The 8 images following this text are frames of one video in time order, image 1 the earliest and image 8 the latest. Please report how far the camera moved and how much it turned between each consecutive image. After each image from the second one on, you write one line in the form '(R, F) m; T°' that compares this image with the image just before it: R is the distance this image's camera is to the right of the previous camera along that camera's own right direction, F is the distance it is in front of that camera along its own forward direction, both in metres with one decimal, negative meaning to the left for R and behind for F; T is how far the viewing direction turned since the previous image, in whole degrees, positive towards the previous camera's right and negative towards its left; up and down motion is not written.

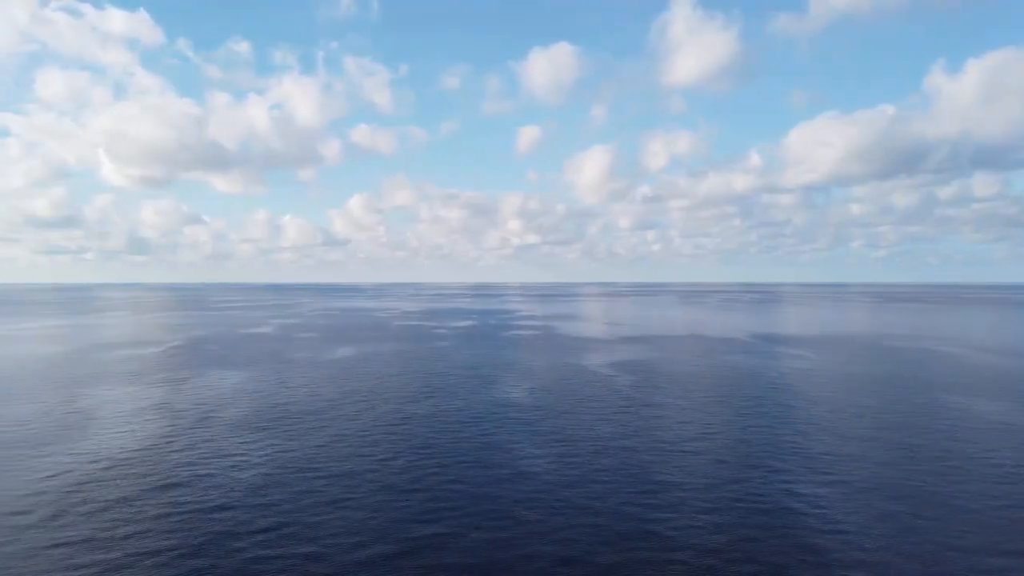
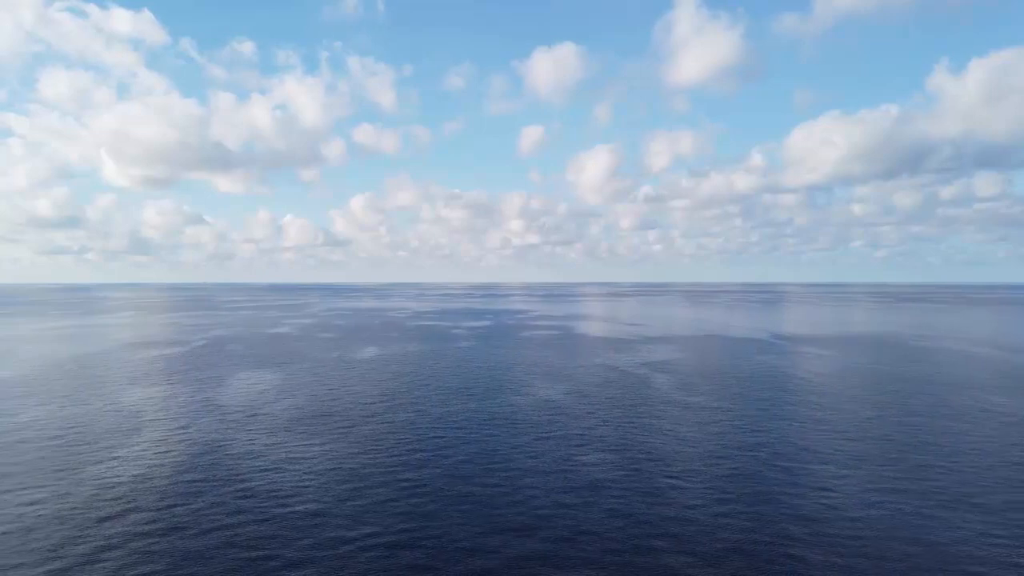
(-4.2, +0.1) m; 0°
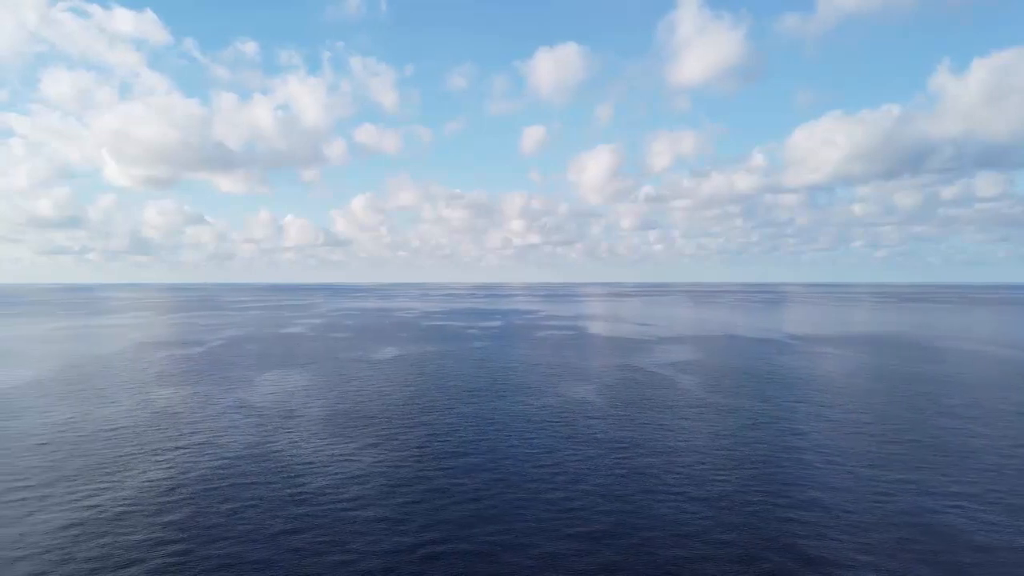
(-3.2, -0.1) m; 0°
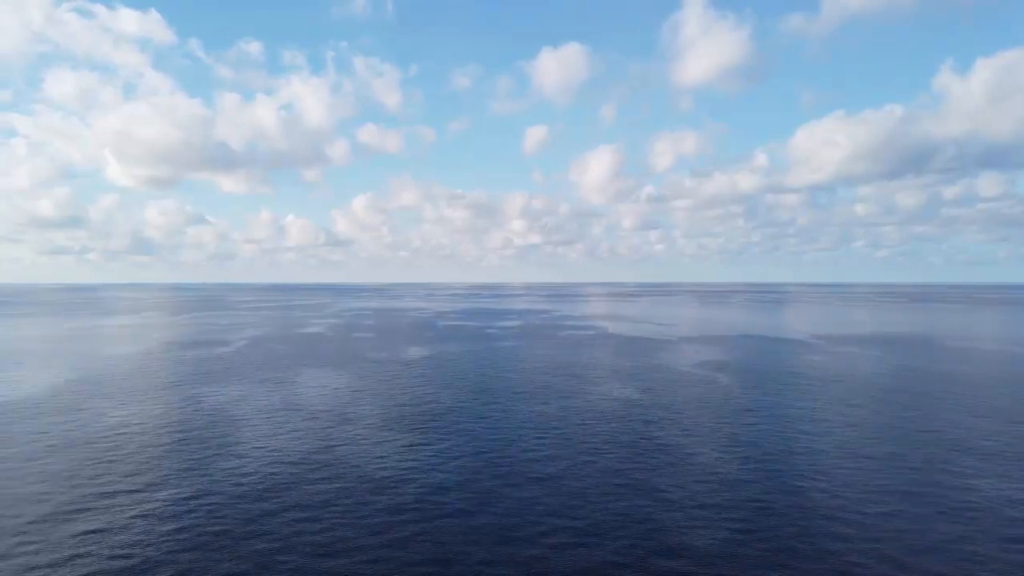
(-4.8, +0.1) m; 0°
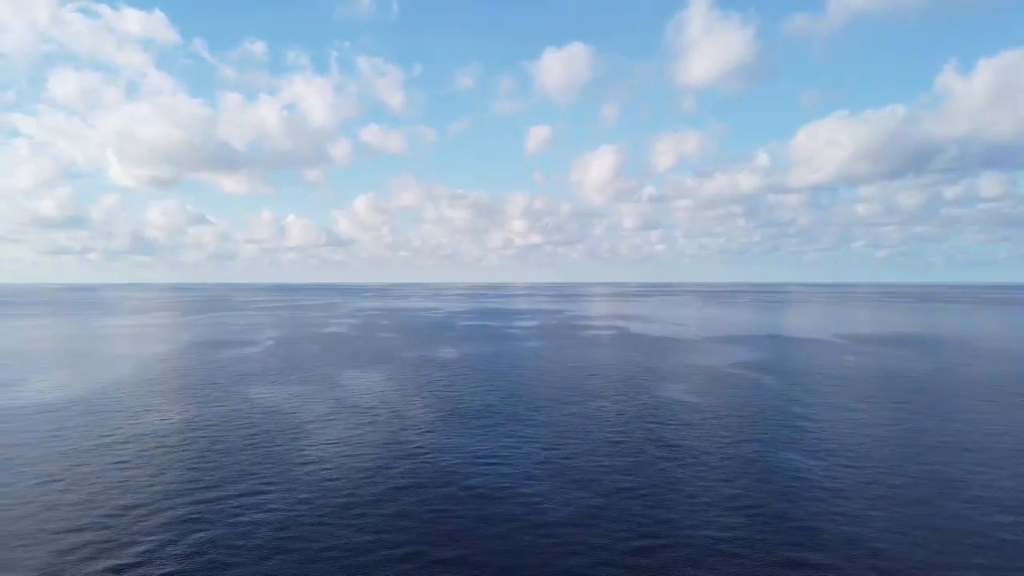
(-5.2, +0.2) m; 0°
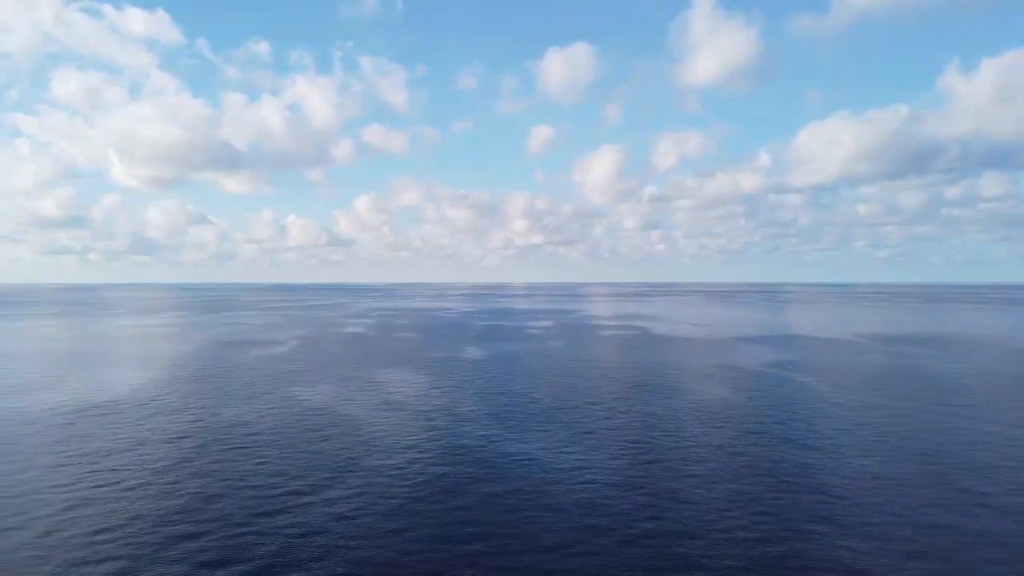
(-4.6, 0.0) m; 0°
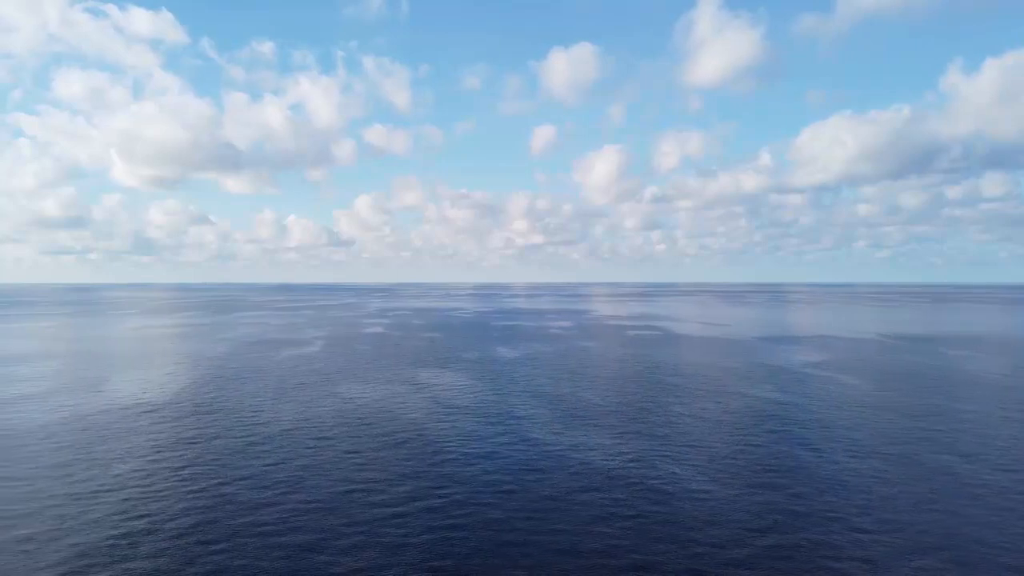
(-5.4, +0.3) m; 0°
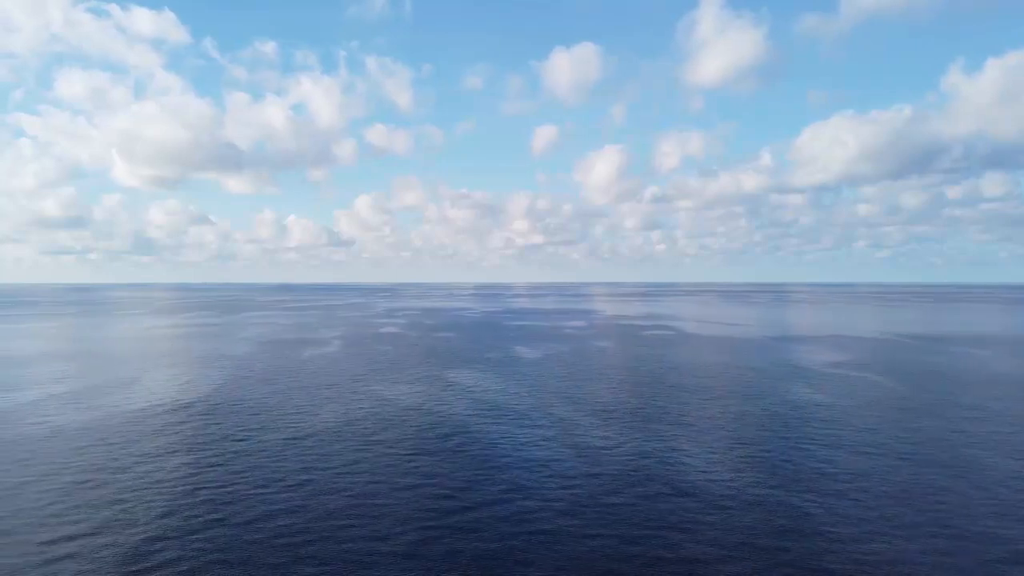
(-3.6, 0.0) m; 0°
